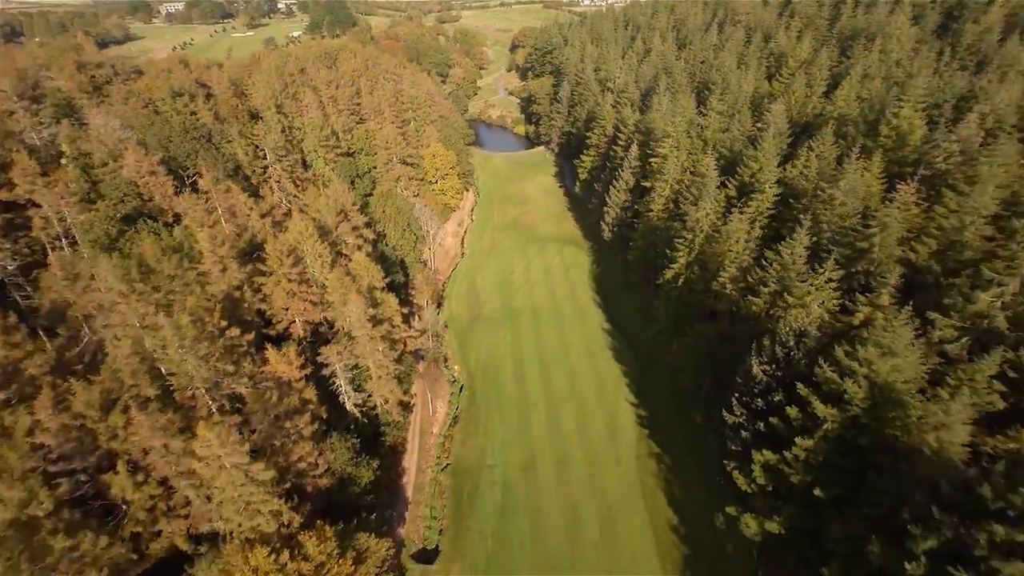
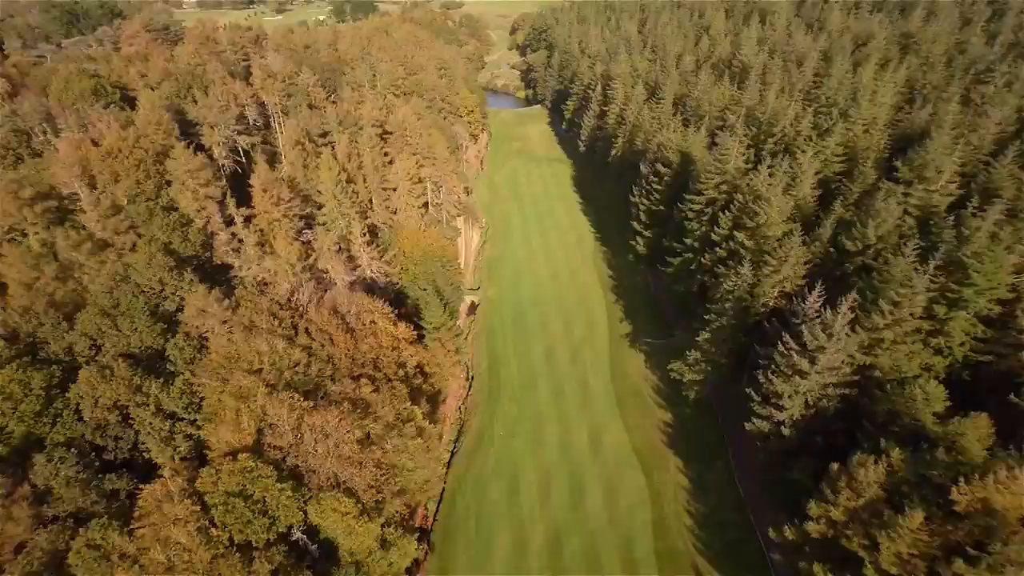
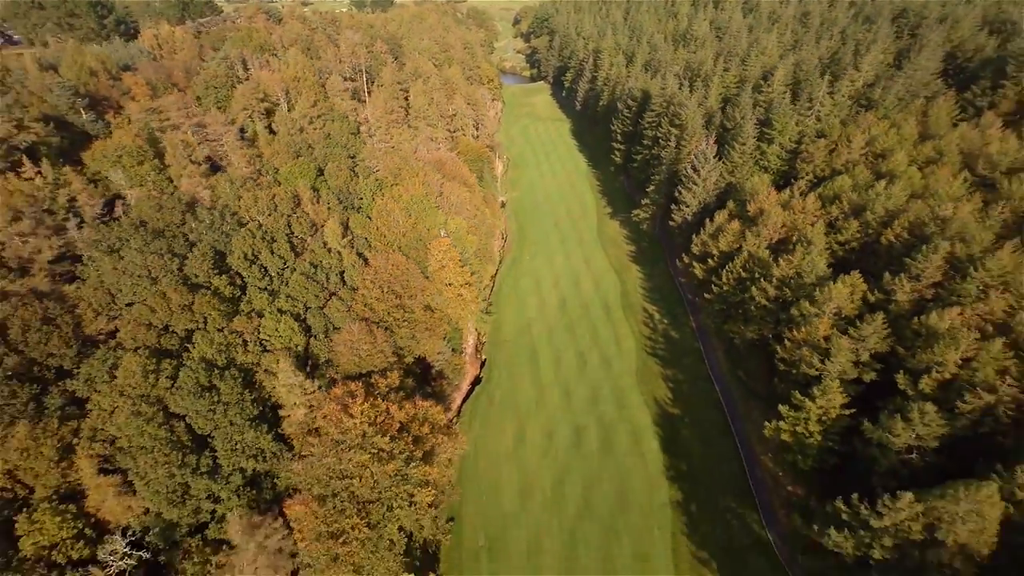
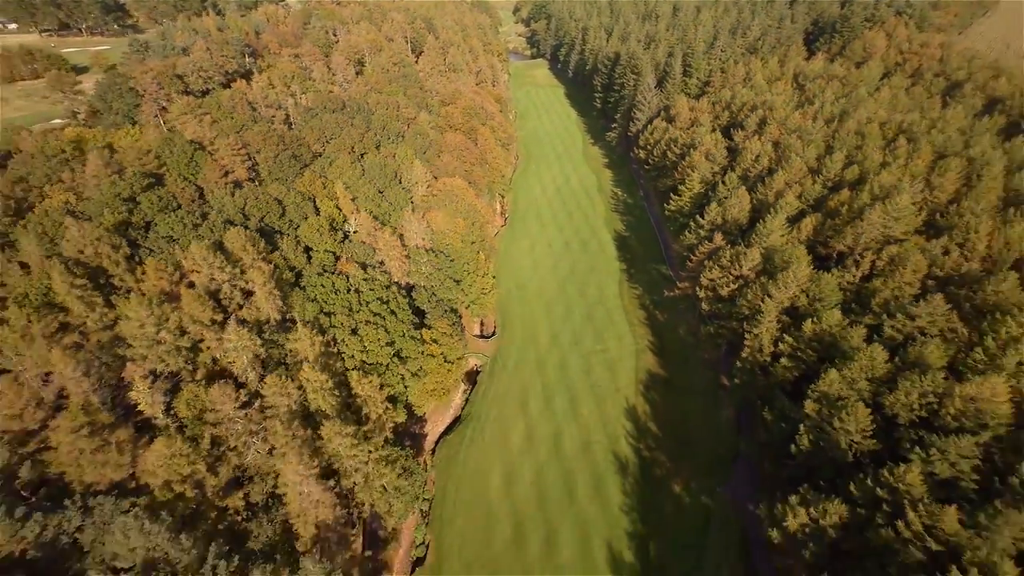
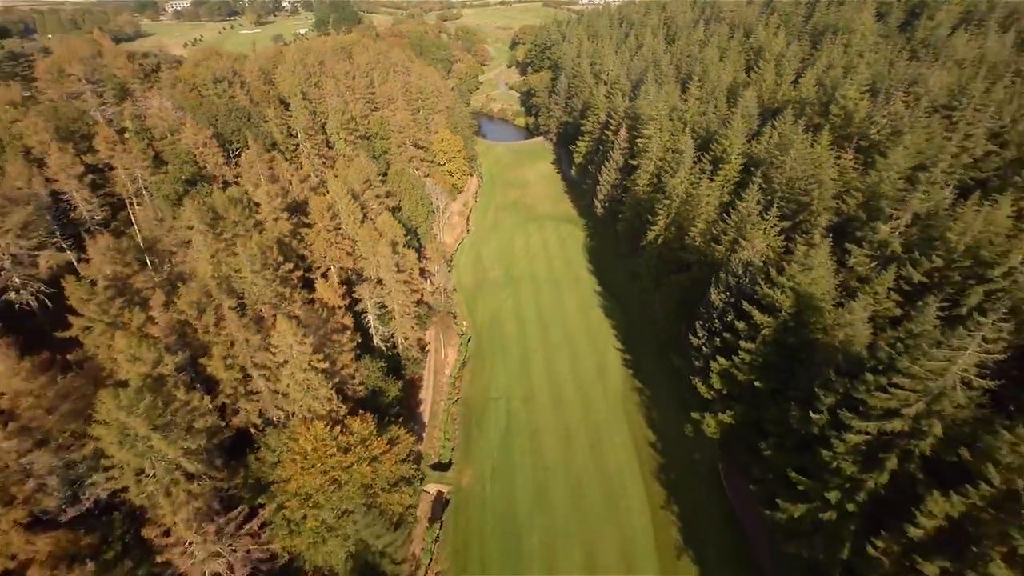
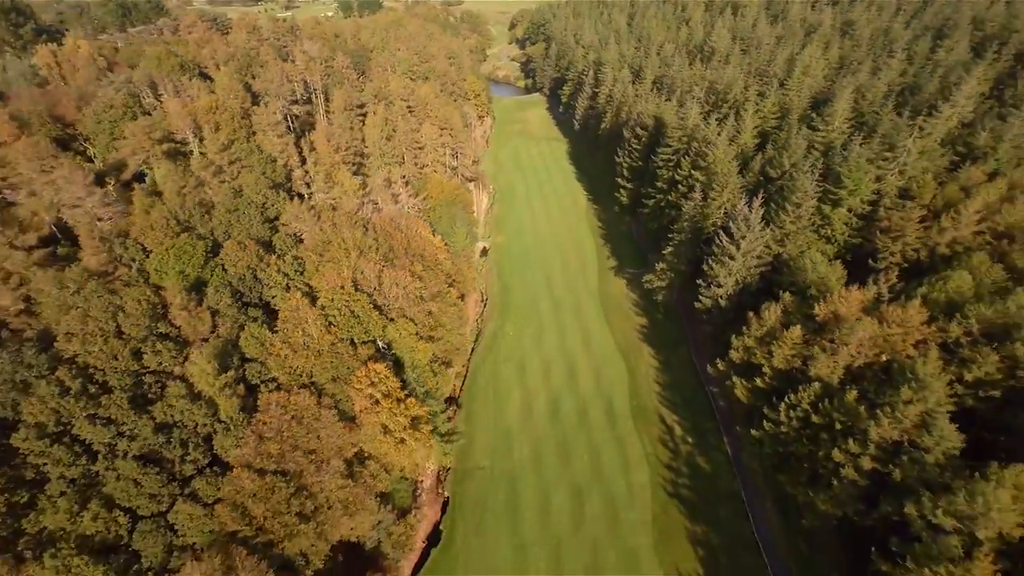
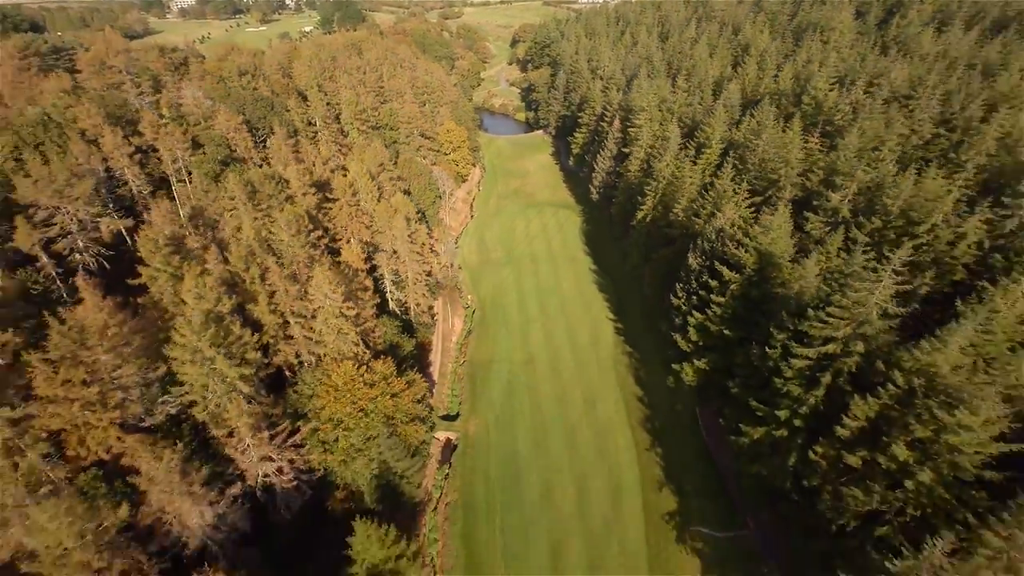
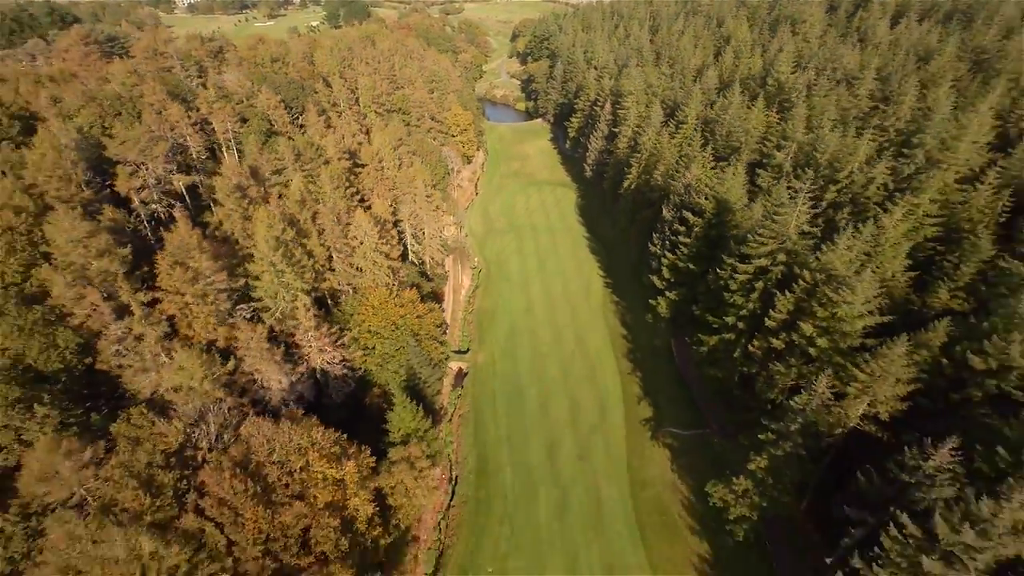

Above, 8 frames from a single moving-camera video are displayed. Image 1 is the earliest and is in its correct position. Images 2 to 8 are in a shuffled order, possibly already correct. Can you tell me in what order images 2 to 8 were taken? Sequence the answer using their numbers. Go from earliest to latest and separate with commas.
5, 7, 8, 2, 6, 3, 4
